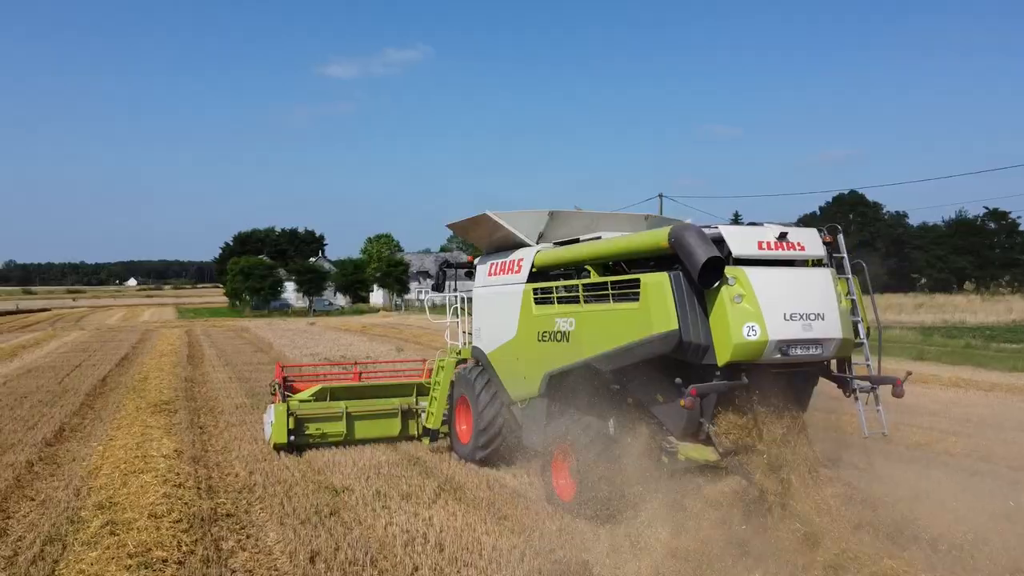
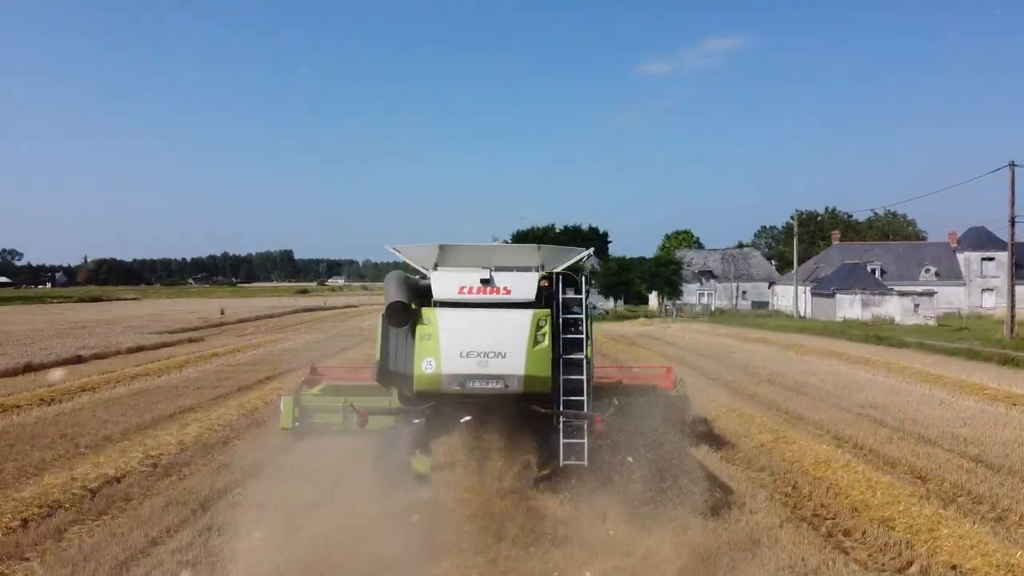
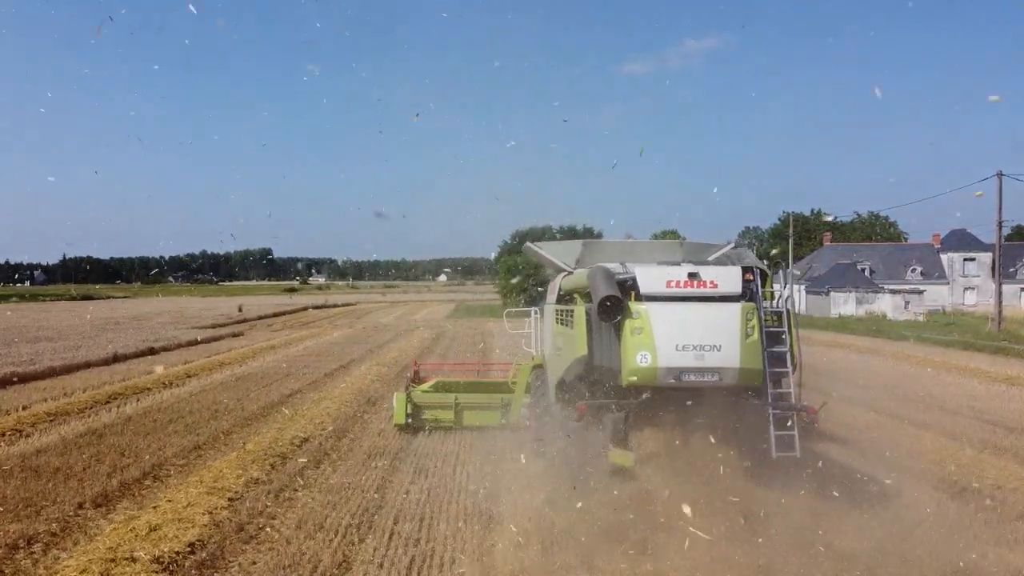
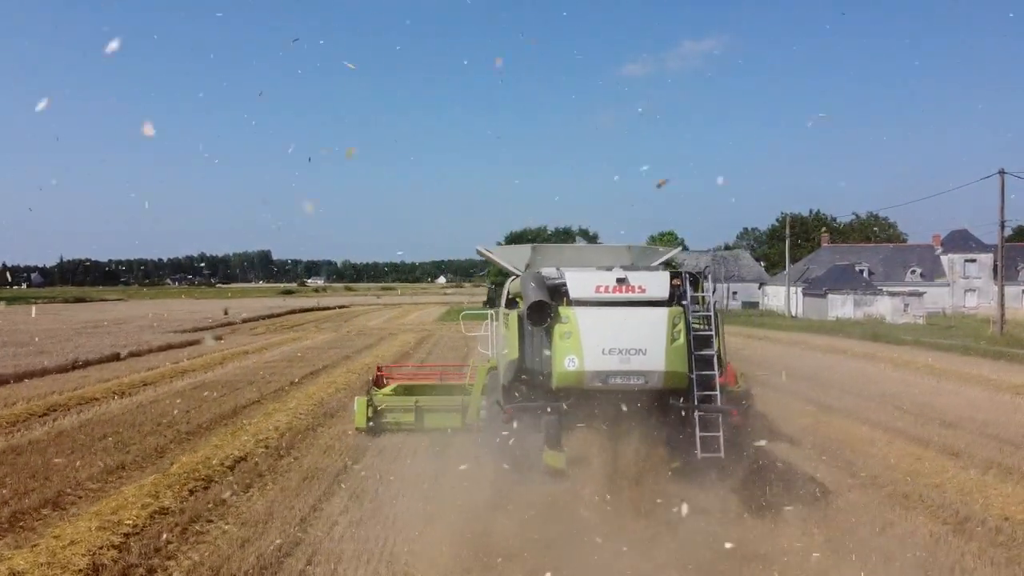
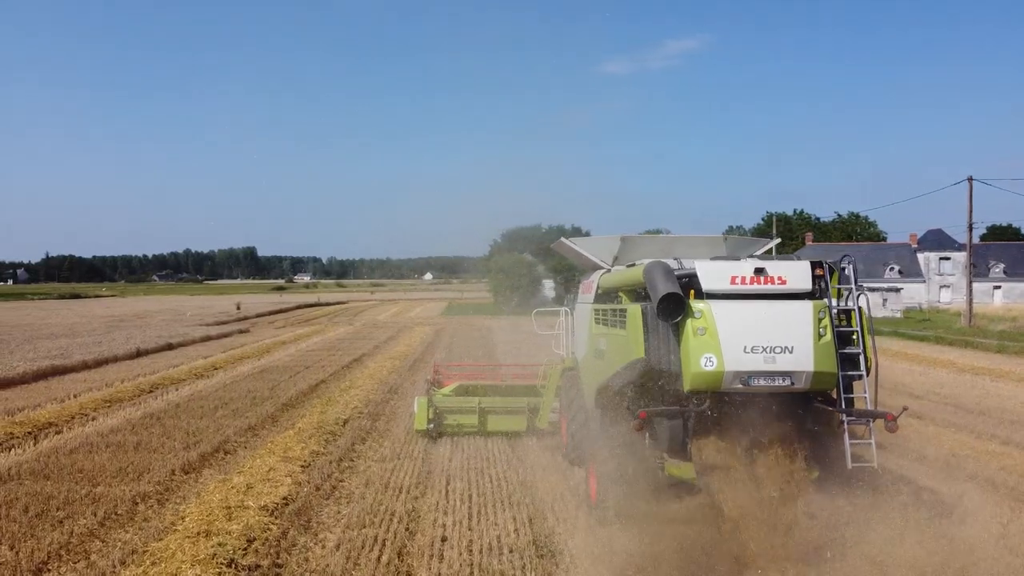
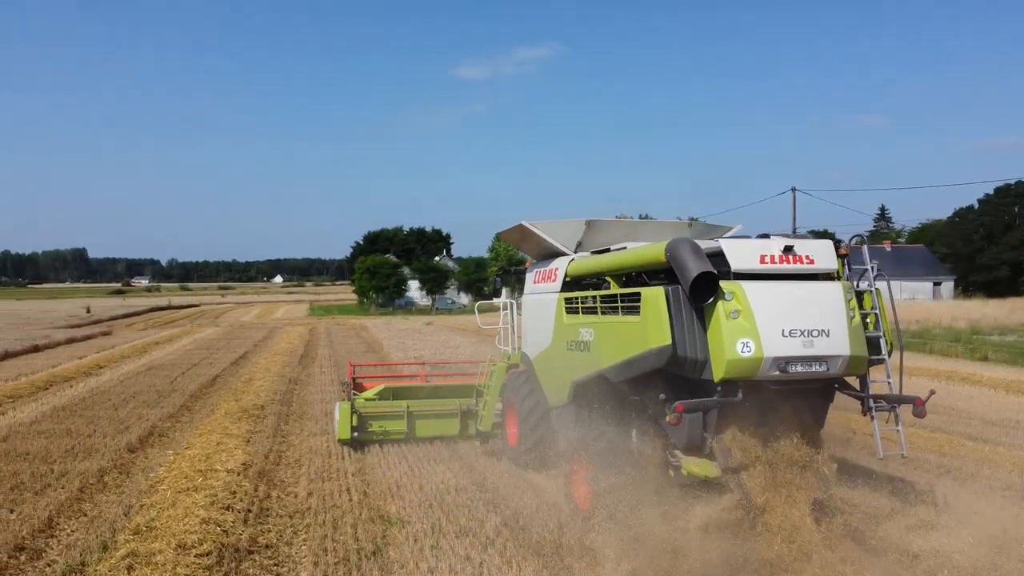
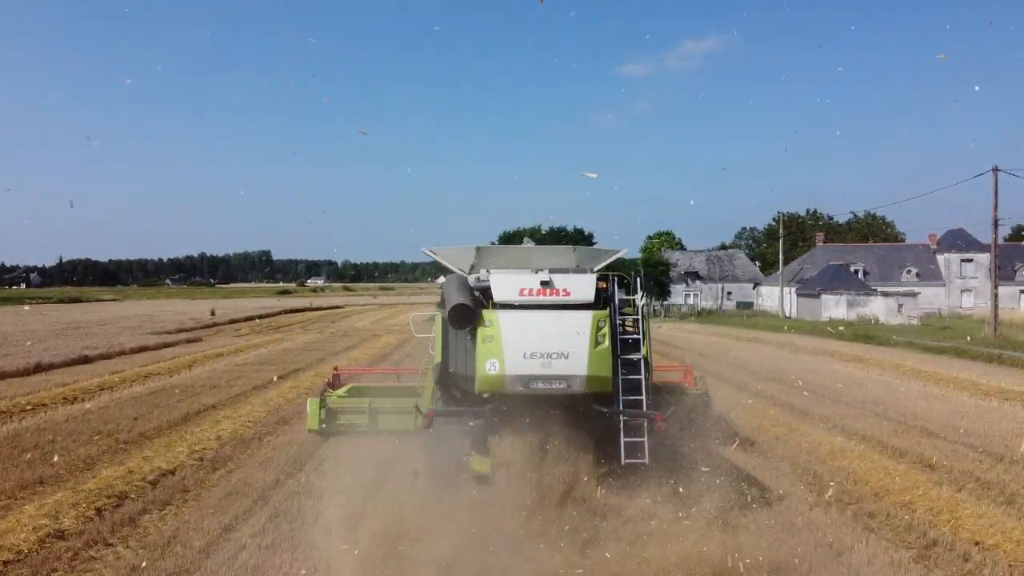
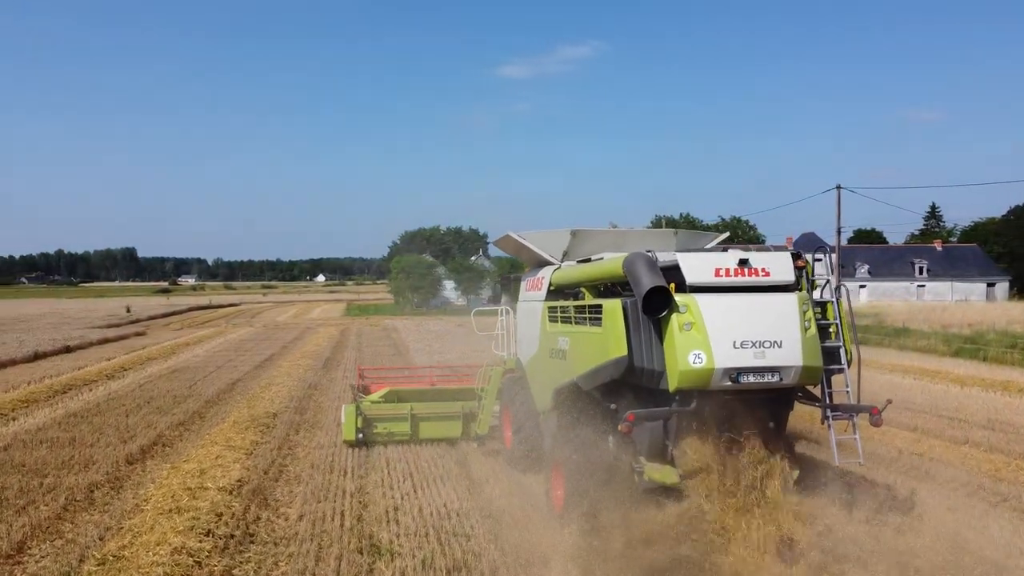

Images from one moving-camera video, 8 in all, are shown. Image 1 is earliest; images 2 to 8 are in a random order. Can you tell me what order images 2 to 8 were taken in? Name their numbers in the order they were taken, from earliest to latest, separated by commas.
6, 8, 5, 3, 4, 7, 2
